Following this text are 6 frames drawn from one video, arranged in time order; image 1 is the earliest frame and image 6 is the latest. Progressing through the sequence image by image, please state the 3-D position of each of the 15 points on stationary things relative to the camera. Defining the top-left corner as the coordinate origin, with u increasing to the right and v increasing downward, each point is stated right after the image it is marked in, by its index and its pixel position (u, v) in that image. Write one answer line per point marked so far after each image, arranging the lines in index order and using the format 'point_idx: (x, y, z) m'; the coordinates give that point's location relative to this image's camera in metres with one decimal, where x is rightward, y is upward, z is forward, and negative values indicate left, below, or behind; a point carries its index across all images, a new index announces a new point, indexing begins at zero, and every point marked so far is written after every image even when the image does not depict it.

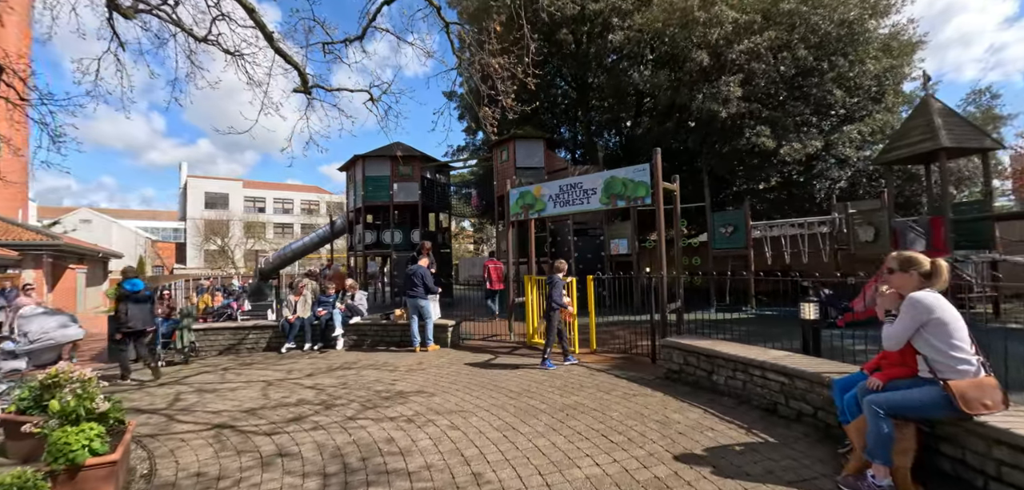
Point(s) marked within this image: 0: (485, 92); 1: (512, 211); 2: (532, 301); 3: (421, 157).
0: (-0.6, +3.2, +9.2) m
1: (0.0, +0.8, +9.8) m
2: (+0.3, -1.0, +8.1) m
3: (-3.8, +3.6, +18.2) m
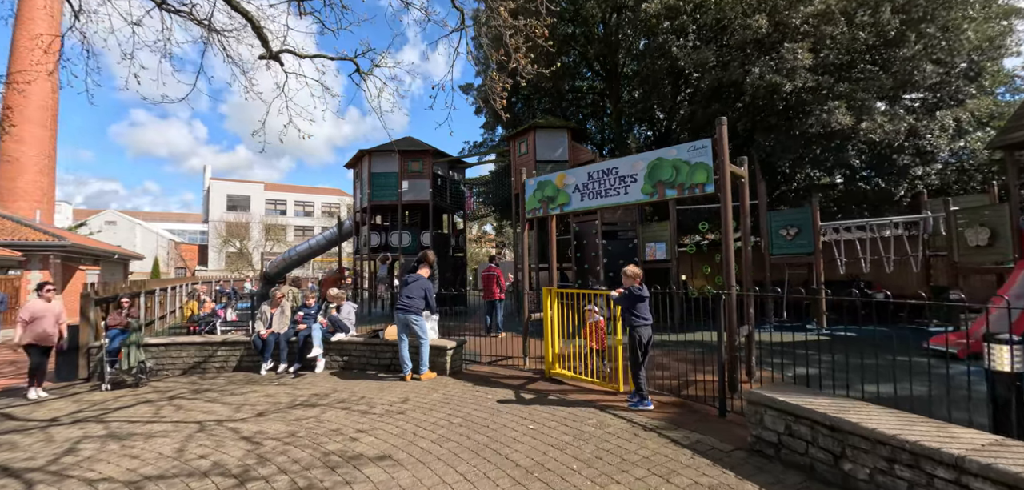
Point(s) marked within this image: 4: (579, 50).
0: (-0.3, +3.1, +7.6) m
1: (+0.3, +0.7, +8.1) m
2: (+0.5, -1.0, +6.3) m
3: (-3.0, +3.5, +16.7) m
4: (+2.3, +6.8, +15.4) m
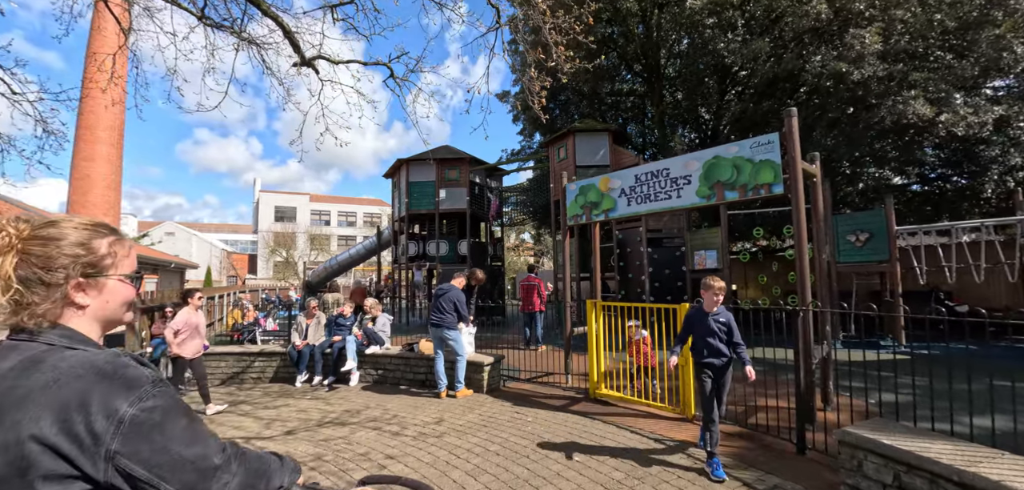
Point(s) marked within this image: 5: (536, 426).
0: (+0.4, +3.0, +7.2) m
1: (+1.0, +0.5, +7.6) m
2: (+1.1, -1.1, +5.8) m
3: (-1.6, +3.2, +16.5) m
4: (+3.5, +6.5, +14.9) m
5: (+0.3, -2.0, +4.9) m
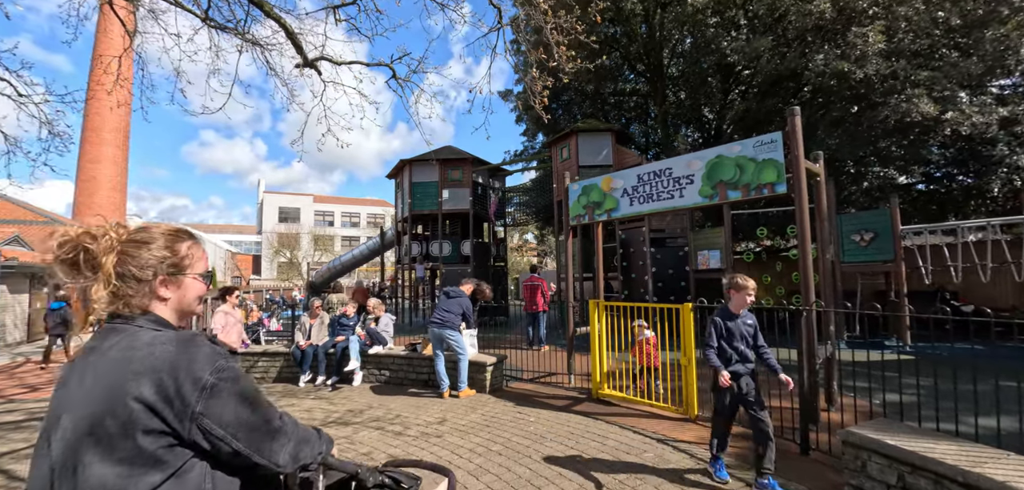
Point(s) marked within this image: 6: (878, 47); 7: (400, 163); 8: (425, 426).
0: (+0.4, +3.0, +7.2) m
1: (+1.0, +0.5, +7.6) m
2: (+1.1, -1.1, +5.8) m
3: (-1.5, +3.1, +16.5) m
4: (+3.6, +6.5, +14.8) m
5: (+0.3, -2.0, +4.9) m
6: (+8.0, +4.3, +9.6) m
7: (-4.2, +3.1, +16.8) m
8: (-1.0, -2.1, +5.0) m
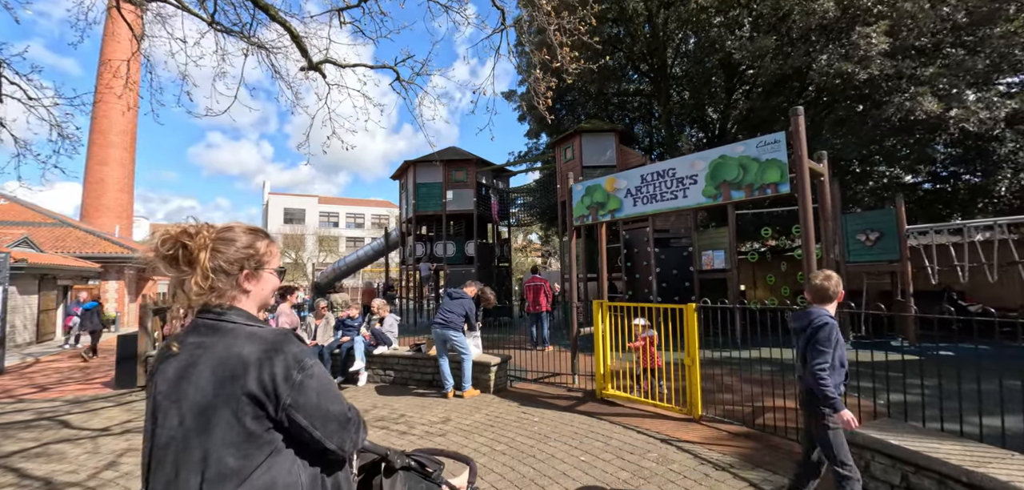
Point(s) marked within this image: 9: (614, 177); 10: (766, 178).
0: (+0.5, +3.0, +7.2) m
1: (+1.1, +0.5, +7.6) m
2: (+1.2, -1.1, +5.8) m
3: (-1.3, +3.1, +16.6) m
4: (+3.7, +6.5, +14.8) m
5: (+0.3, -2.0, +4.9) m
6: (+8.0, +4.3, +9.6) m
7: (-4.1, +3.1, +16.9) m
8: (-0.9, -2.1, +5.0) m
9: (+1.6, +1.1, +7.1) m
10: (+3.1, +0.8, +5.4) m
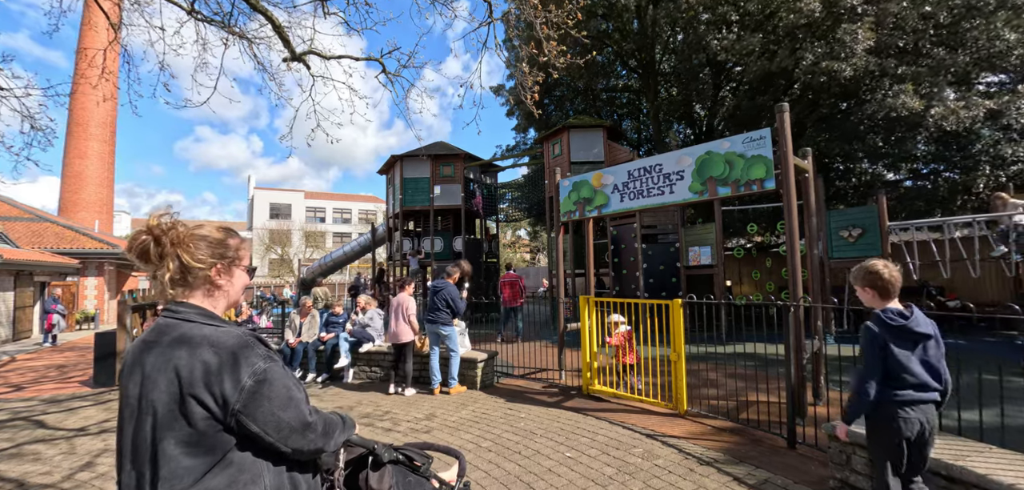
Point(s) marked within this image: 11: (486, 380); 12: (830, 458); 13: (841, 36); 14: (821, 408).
0: (+0.3, +3.0, +7.1) m
1: (+0.9, +0.6, +7.6) m
2: (+1.0, -1.1, +5.8) m
3: (-1.8, +3.3, +16.5) m
4: (+3.4, +6.6, +14.8) m
5: (+0.2, -1.9, +4.9) m
6: (+7.8, +4.4, +9.7) m
7: (-4.5, +3.2, +16.7) m
8: (-1.1, -2.0, +5.0) m
9: (+1.4, +1.2, +7.1) m
10: (+2.9, +0.9, +5.4) m
11: (-0.4, -2.0, +6.6) m
12: (+2.3, -1.5, +3.2) m
13: (+7.4, +4.7, +10.0) m
14: (+3.3, -1.8, +4.8) m
